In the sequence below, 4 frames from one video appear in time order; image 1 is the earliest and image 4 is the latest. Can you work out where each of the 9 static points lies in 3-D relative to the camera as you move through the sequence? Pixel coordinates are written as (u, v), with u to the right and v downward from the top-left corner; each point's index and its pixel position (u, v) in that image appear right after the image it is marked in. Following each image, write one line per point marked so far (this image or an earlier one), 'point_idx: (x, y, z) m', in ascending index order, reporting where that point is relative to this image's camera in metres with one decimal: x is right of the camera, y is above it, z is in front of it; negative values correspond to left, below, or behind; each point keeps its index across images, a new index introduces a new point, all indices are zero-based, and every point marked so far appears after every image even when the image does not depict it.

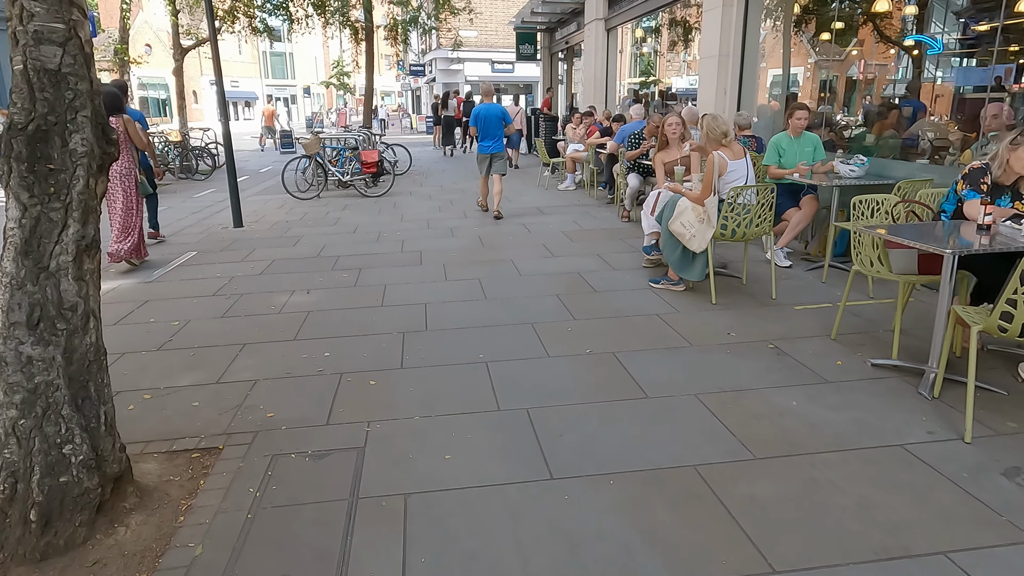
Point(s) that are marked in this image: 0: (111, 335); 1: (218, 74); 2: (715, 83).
0: (-2.9, -0.3, +4.8) m
1: (-4.1, +3.0, +9.4) m
2: (+2.6, +2.6, +8.7) m
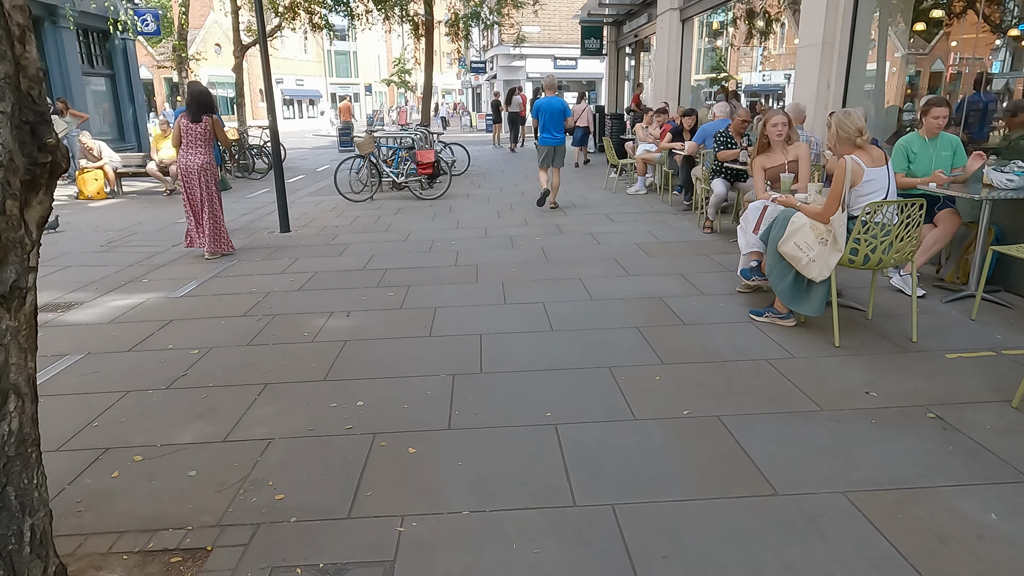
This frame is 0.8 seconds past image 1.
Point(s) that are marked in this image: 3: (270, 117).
0: (-2.4, -0.5, +4.2) m
1: (-3.2, +2.9, +8.8) m
2: (+3.4, +2.4, +7.5) m
3: (-3.1, +2.2, +8.5) m
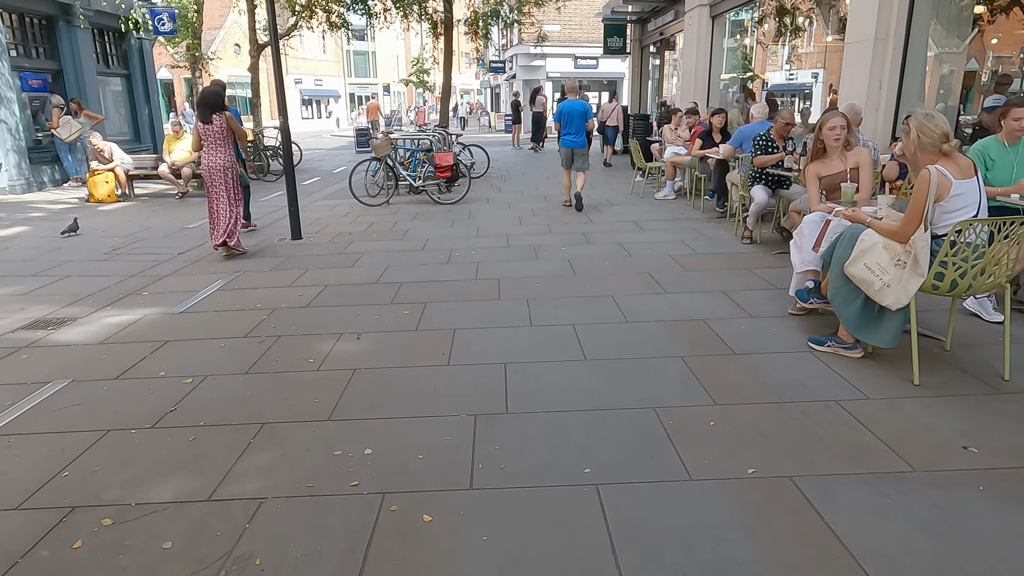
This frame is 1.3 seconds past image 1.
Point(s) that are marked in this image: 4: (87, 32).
0: (-2.3, -0.6, +3.8) m
1: (-2.9, +2.8, +8.4) m
2: (+3.7, +2.2, +7.0) m
3: (-2.8, +2.0, +8.1) m
4: (-9.9, +6.0, +15.6) m
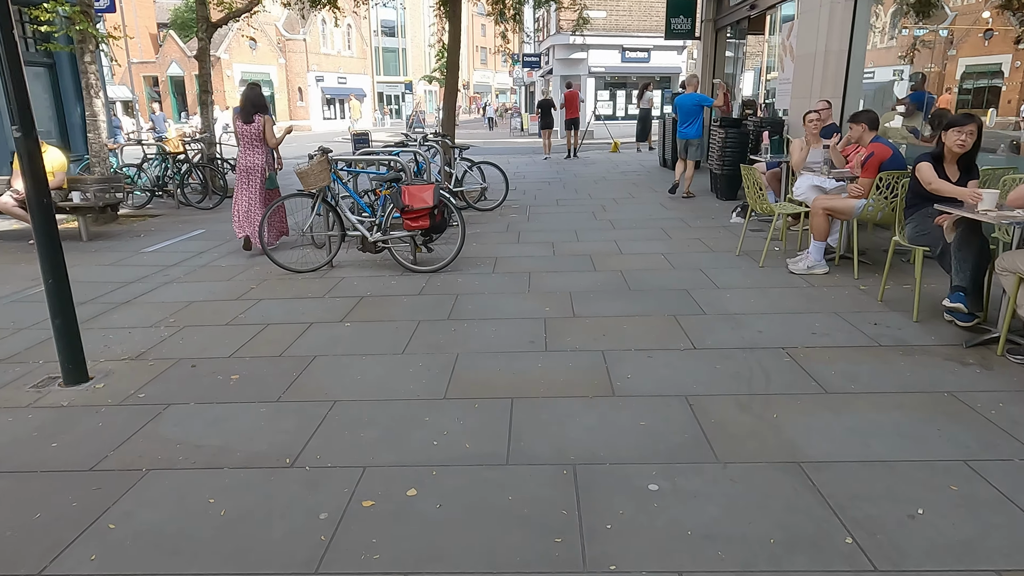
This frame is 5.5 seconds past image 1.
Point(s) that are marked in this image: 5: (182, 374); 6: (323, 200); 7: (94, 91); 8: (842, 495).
0: (-2.4, -1.8, -0.6) m
1: (-2.8, +1.6, +4.1) m
2: (+3.7, +0.9, +2.3) m
3: (-2.7, +0.9, +3.7) m
4: (-9.3, +4.9, +11.6) m
5: (-2.0, -0.5, +4.0) m
6: (-1.8, +0.9, +6.5) m
7: (-6.0, +2.8, +9.6) m
8: (+1.3, -0.8, +2.6) m
